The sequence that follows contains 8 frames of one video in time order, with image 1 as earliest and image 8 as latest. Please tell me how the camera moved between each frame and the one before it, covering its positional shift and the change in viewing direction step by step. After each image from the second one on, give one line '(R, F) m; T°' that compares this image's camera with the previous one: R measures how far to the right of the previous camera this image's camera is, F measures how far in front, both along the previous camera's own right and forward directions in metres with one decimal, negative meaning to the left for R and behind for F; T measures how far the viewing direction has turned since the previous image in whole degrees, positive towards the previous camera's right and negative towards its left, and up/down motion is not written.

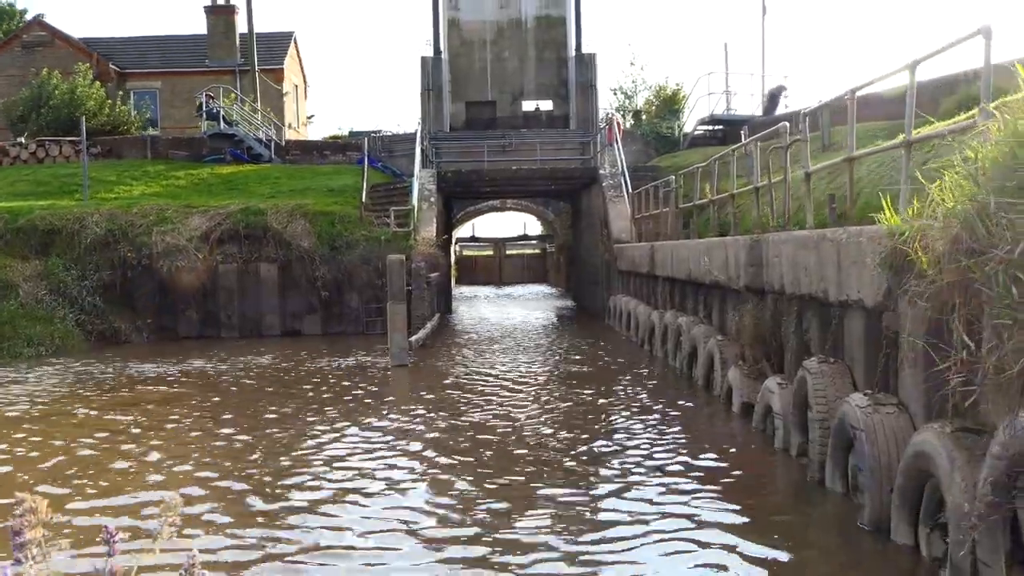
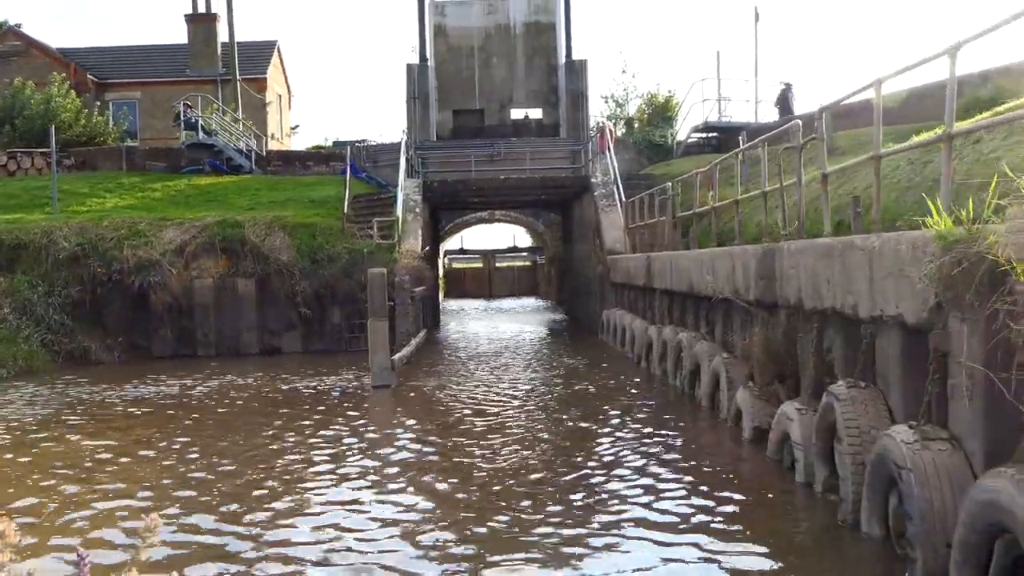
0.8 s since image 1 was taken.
(0.0, +0.8) m; 0°
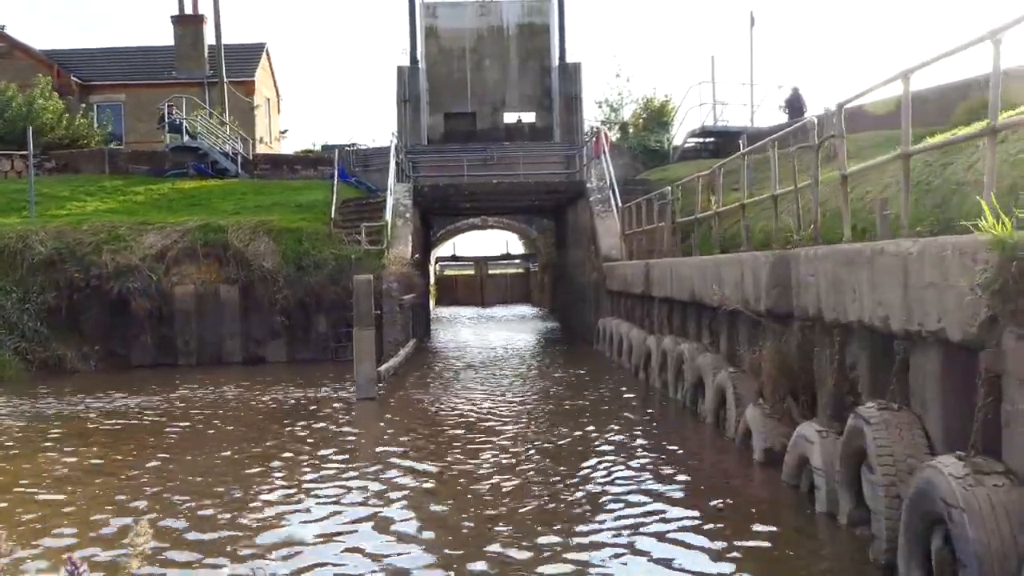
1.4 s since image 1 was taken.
(0.0, +0.6) m; 0°
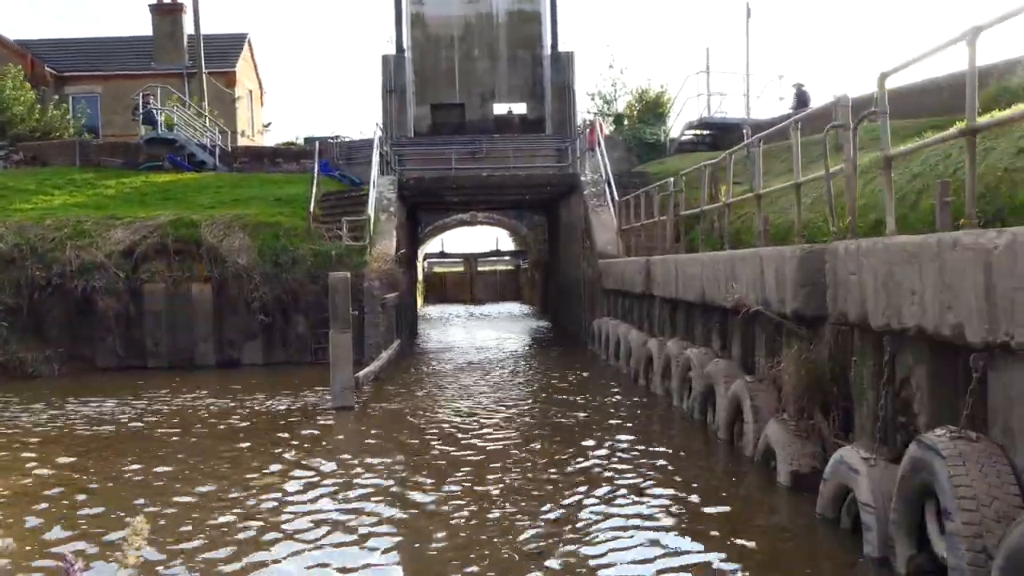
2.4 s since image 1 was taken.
(0.0, +0.9) m; 0°
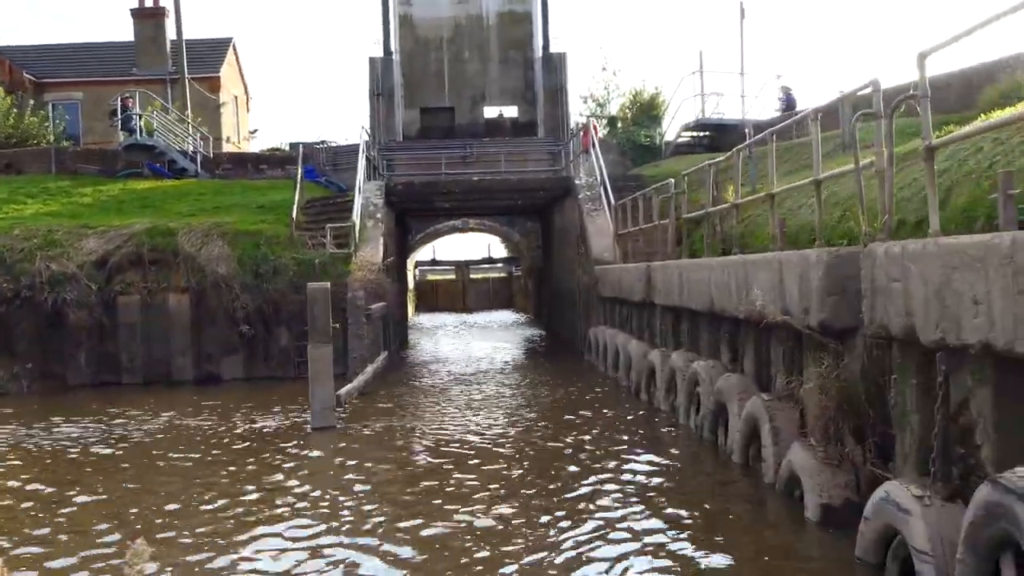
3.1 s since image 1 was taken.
(0.0, +0.7) m; 0°
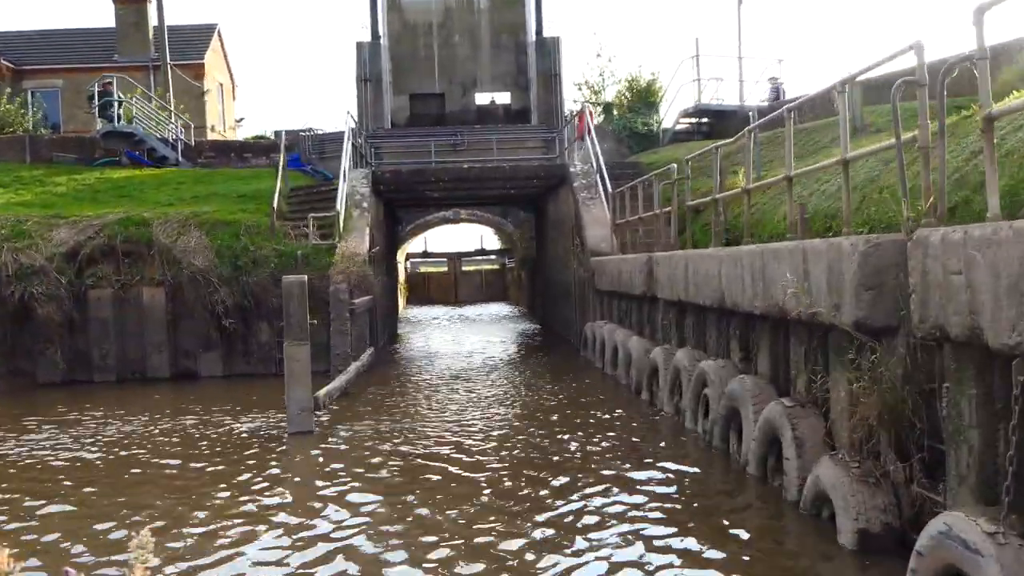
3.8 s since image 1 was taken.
(0.0, +0.7) m; 0°
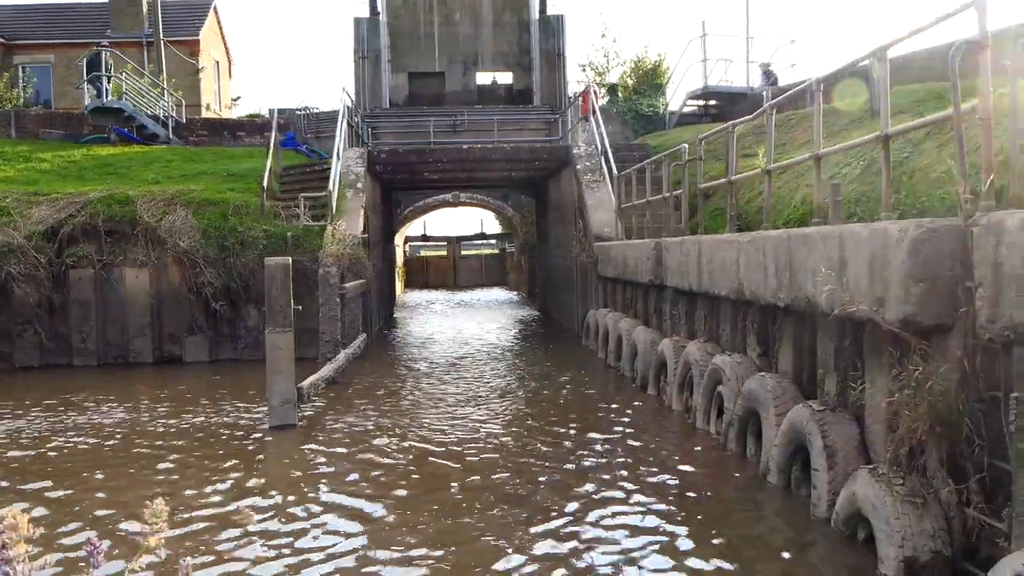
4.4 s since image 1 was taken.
(0.0, +0.6) m; 0°
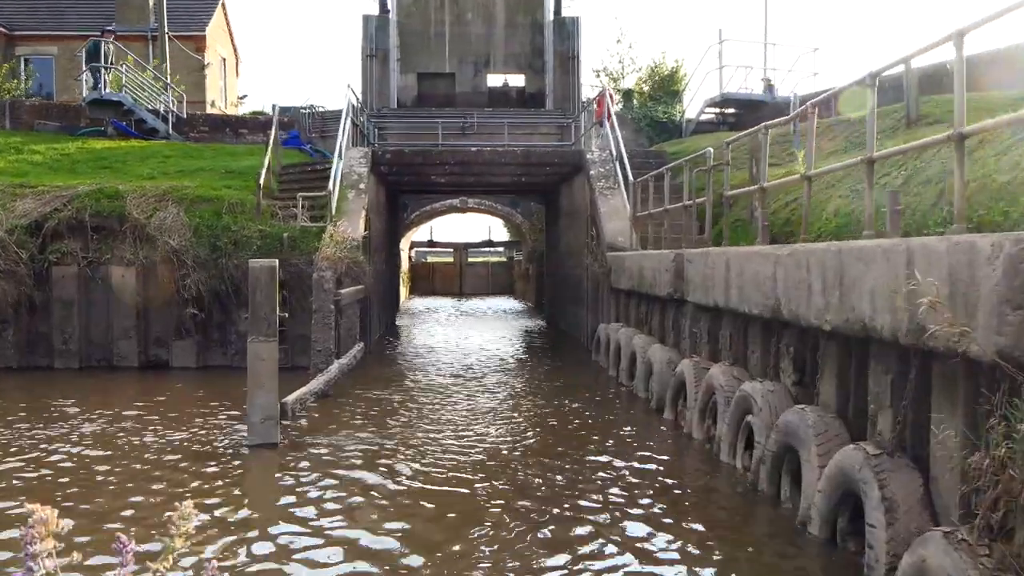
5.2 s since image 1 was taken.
(0.0, +0.7) m; 0°
